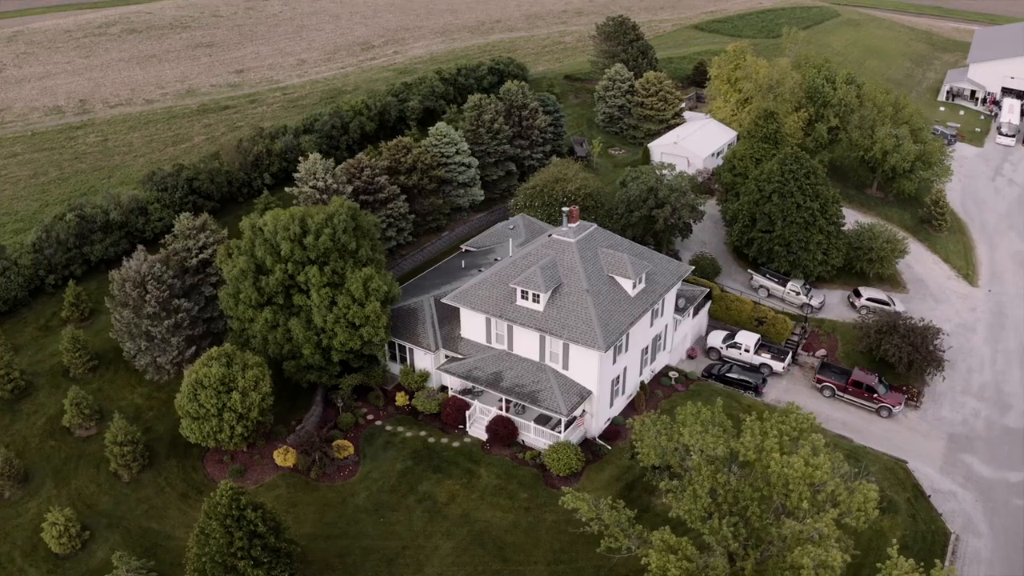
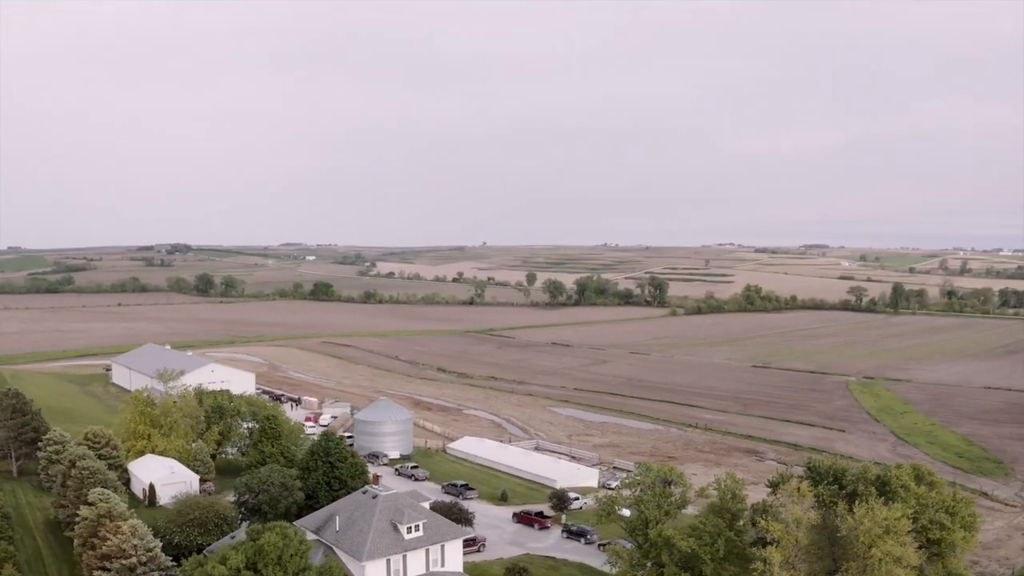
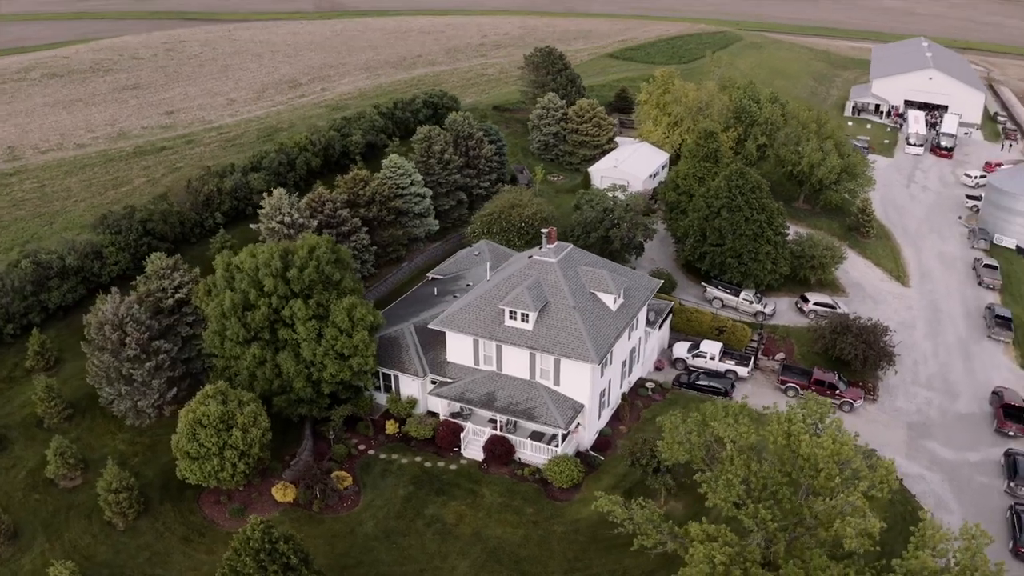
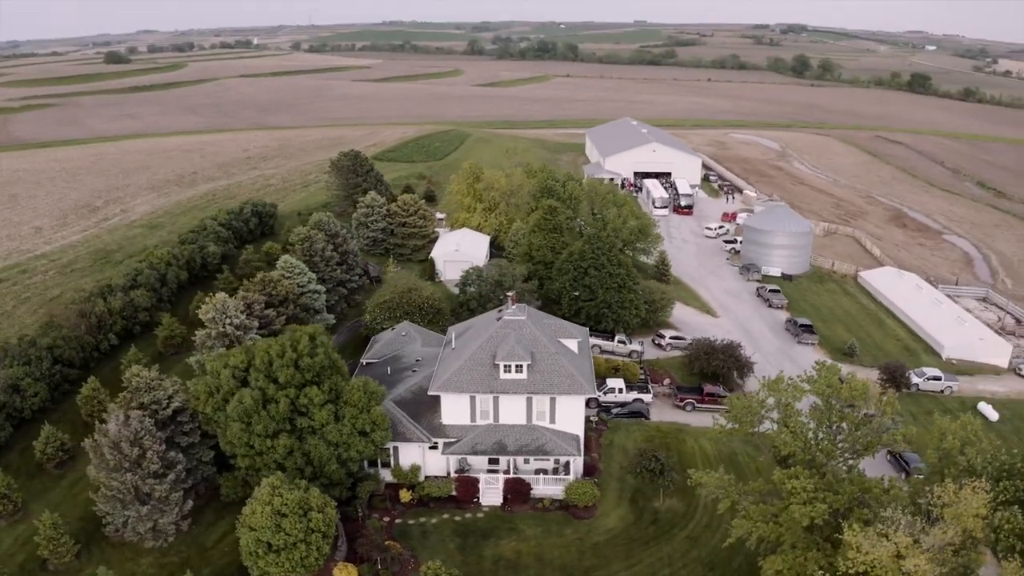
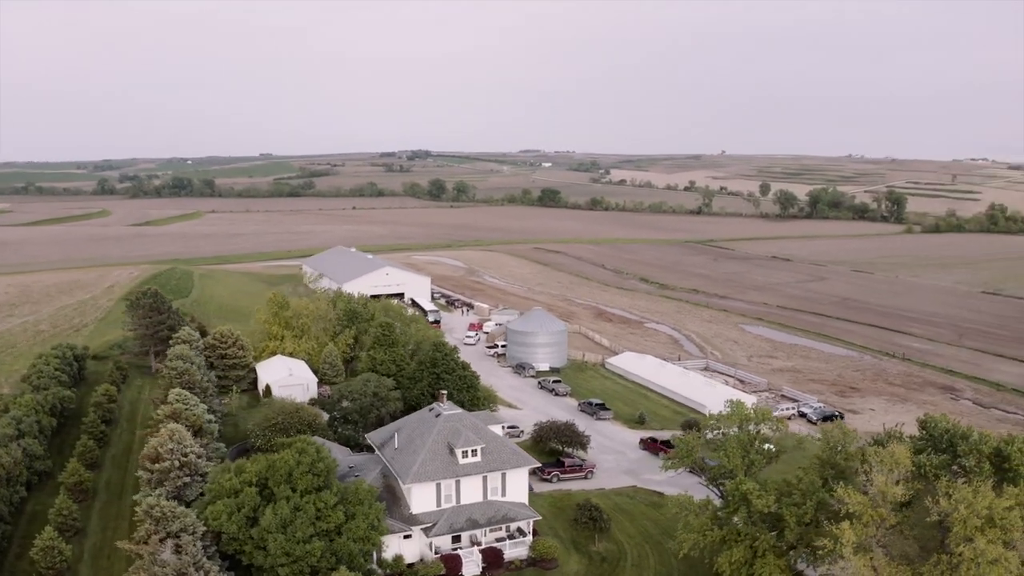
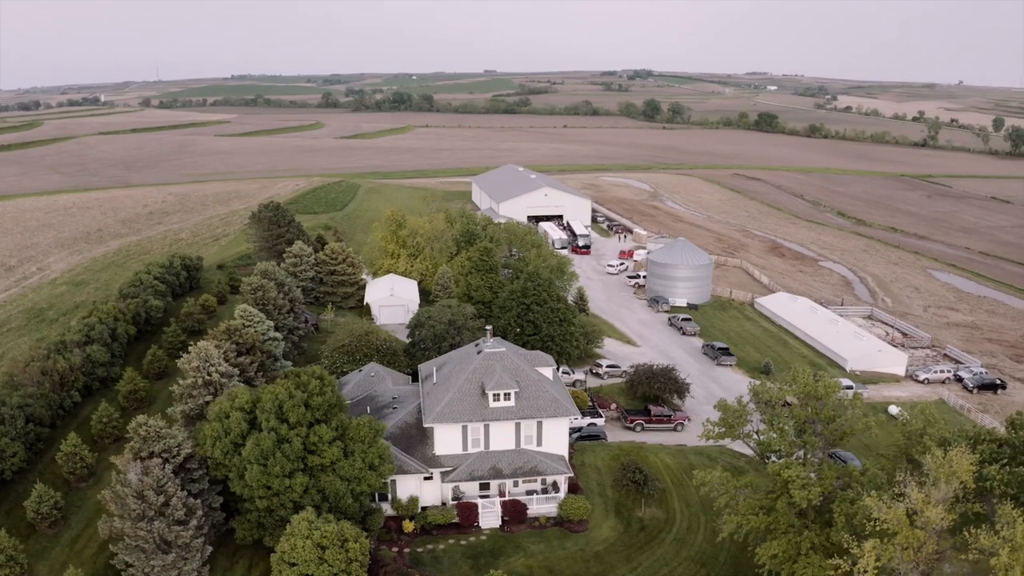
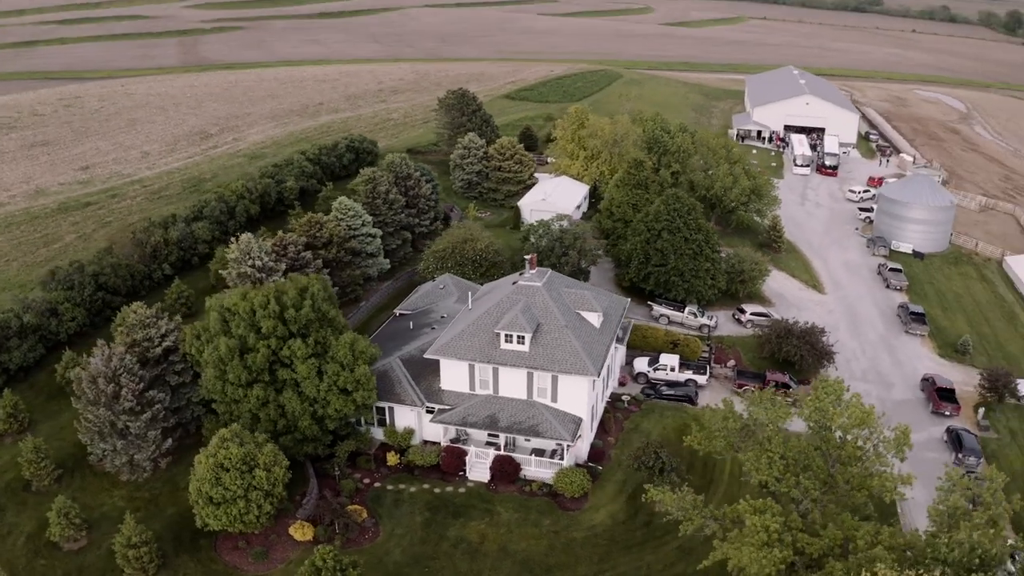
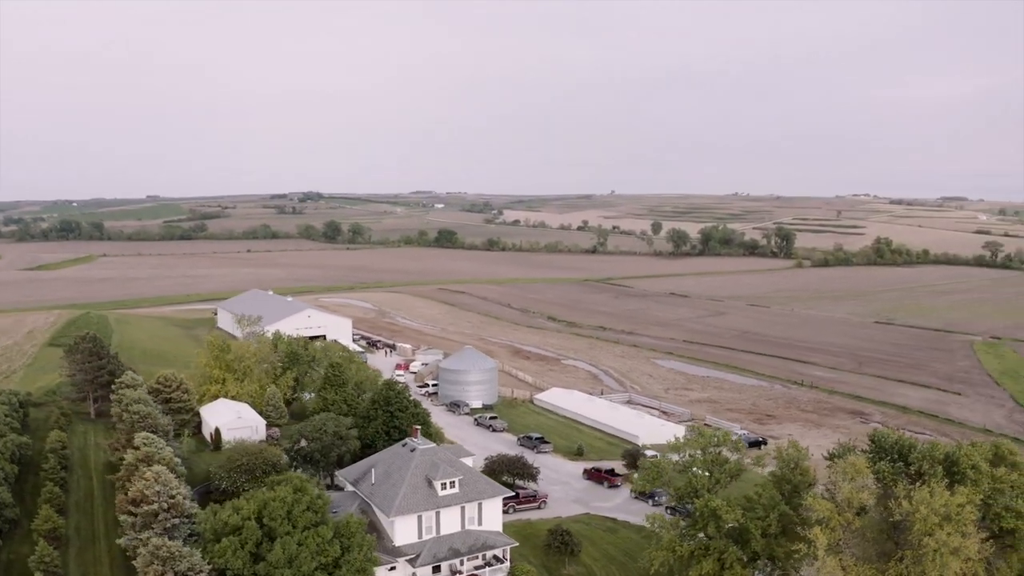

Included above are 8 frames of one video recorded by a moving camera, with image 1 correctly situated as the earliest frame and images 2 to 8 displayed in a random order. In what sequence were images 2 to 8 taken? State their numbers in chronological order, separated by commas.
3, 7, 4, 6, 5, 8, 2
